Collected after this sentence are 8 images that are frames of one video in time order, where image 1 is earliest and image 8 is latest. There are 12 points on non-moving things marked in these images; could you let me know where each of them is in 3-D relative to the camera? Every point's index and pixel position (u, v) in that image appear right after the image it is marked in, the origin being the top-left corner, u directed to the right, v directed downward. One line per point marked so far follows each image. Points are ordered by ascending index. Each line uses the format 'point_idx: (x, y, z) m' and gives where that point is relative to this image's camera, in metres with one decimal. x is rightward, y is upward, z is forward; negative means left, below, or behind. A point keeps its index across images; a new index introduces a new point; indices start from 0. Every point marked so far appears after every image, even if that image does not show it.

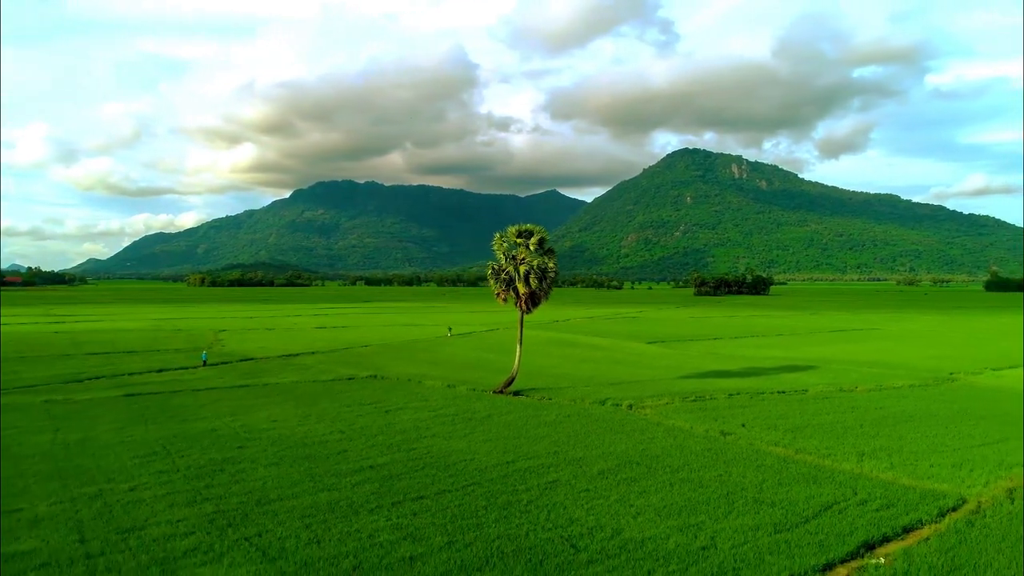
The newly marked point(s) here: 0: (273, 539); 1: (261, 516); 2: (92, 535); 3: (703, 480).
0: (-4.6, -4.9, +15.2) m
1: (-5.3, -4.9, +16.8) m
2: (-8.3, -4.9, +15.5) m
3: (+5.0, -4.9, +19.8) m
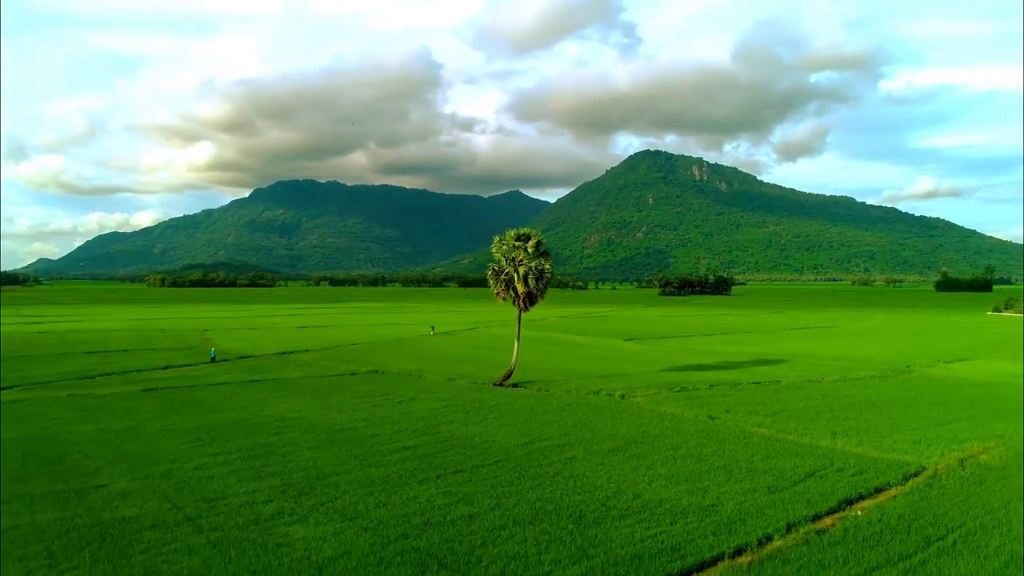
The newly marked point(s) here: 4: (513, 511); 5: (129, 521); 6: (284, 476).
0: (-3.7, -4.9, +17.6) m
1: (-4.5, -4.9, +19.1) m
2: (-7.4, -4.9, +17.7) m
3: (+5.7, -4.9, +22.6) m
4: (0.0, -4.9, +16.8) m
5: (-8.0, -5.0, +16.5) m
6: (-5.9, -4.9, +20.0) m
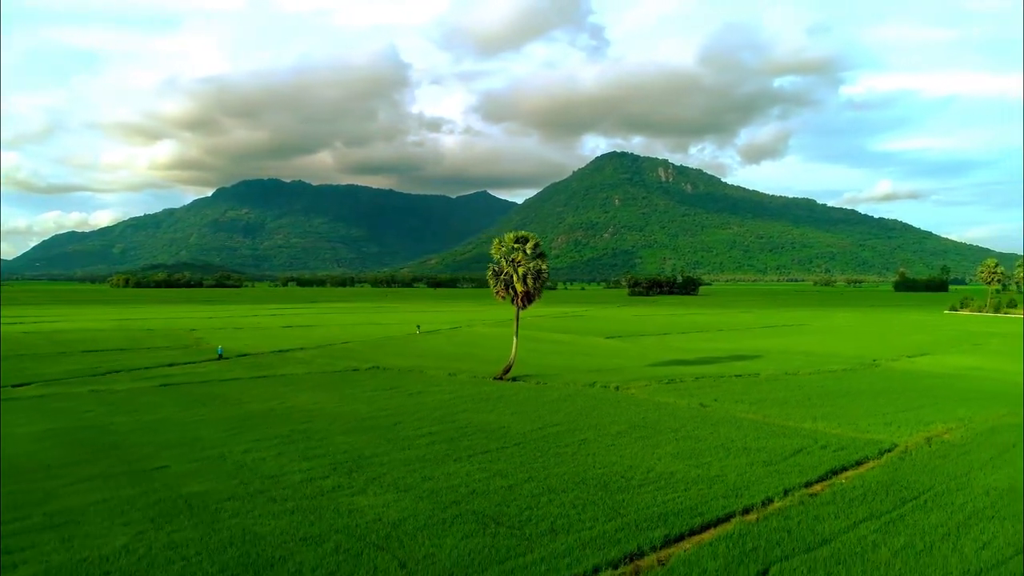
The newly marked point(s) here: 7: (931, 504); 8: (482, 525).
0: (-3.0, -4.9, +19.7) m
1: (-3.8, -4.9, +21.2) m
2: (-6.7, -4.9, +19.7) m
3: (+6.2, -4.8, +25.2) m
4: (+0.9, -4.8, +19.1) m
5: (-7.2, -4.9, +18.5) m
6: (-5.2, -4.8, +22.1) m
7: (+9.6, -4.9, +17.6) m
8: (-0.6, -4.9, +16.0) m
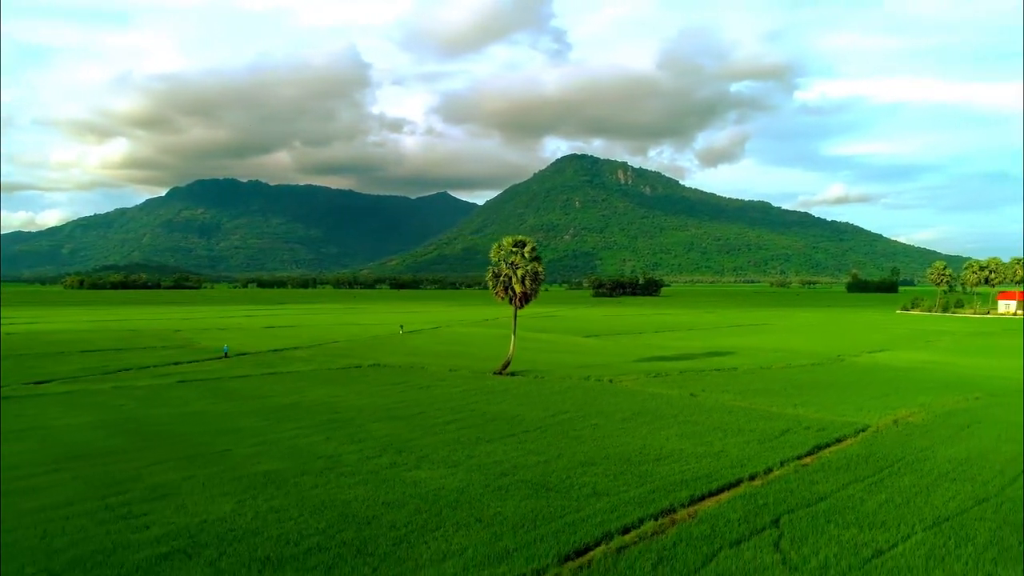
0: (-2.0, -4.9, +22.3) m
1: (-3.0, -4.9, +23.8) m
2: (-5.7, -4.9, +22.1) m
3: (+6.9, -4.9, +28.2) m
4: (+1.8, -4.9, +21.9) m
5: (-6.2, -4.9, +20.9) m
6: (-4.4, -4.9, +24.6) m
7: (+10.6, -4.9, +20.8) m
8: (+0.5, -4.9, +18.7) m
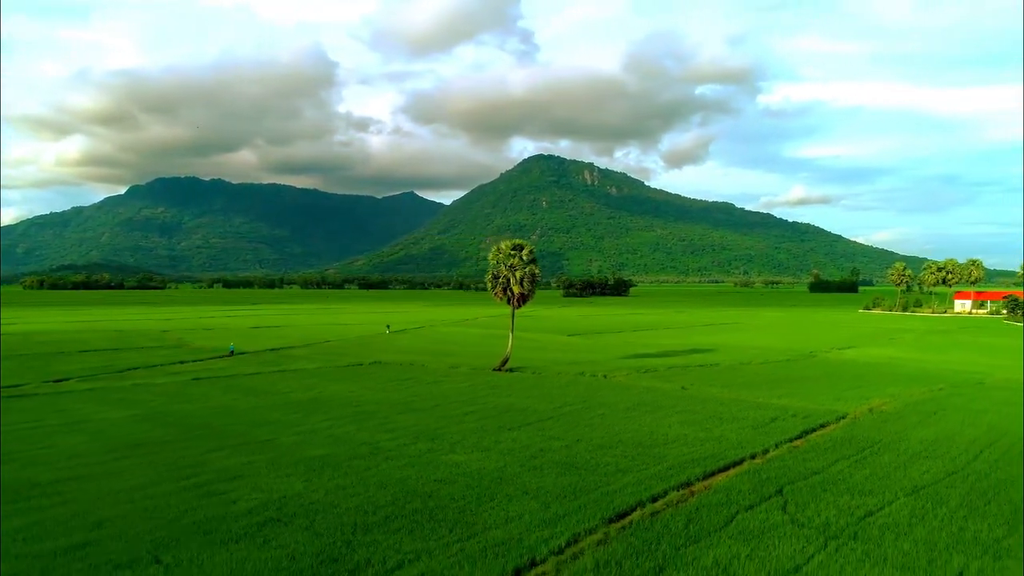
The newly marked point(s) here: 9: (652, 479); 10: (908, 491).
0: (-1.3, -5.0, +24.6) m
1: (-2.3, -5.0, +26.0) m
2: (-5.0, -5.0, +24.3) m
3: (+7.4, -4.9, +30.9) m
4: (+2.6, -4.9, +24.4) m
5: (-5.4, -5.0, +23.0) m
6: (-3.7, -4.9, +26.8) m
7: (+11.4, -5.0, +23.7) m
8: (+1.4, -4.9, +21.1) m
9: (+3.6, -4.9, +19.8) m
10: (+9.8, -5.0, +19.0) m
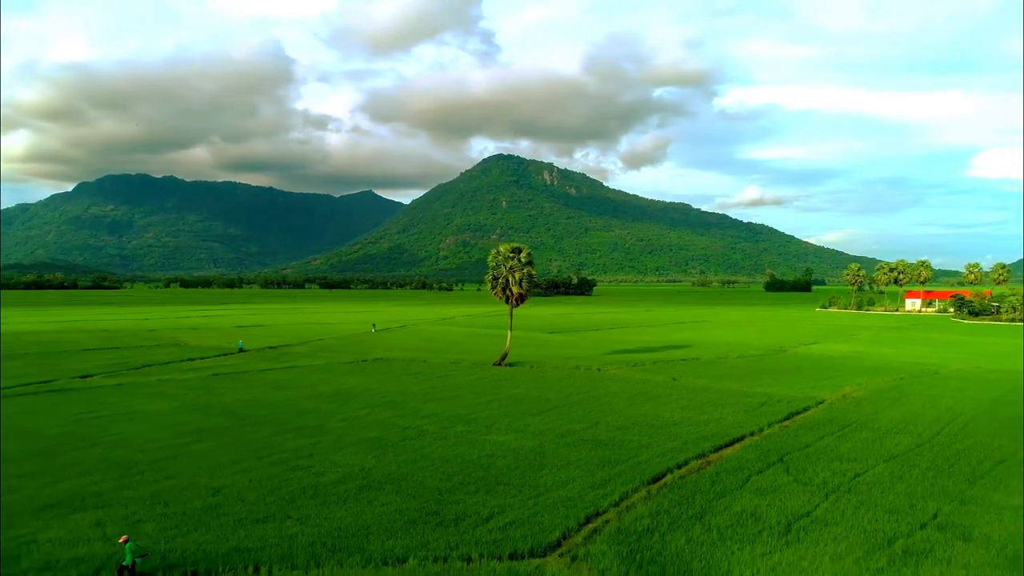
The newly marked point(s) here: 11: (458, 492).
0: (-0.3, -5.0, +27.7) m
1: (-1.4, -5.0, +29.1) m
2: (-4.0, -5.0, +27.2) m
3: (+8.0, -4.9, +34.5) m
4: (+3.6, -4.9, +27.8) m
5: (-4.3, -5.0, +25.9) m
6: (-2.8, -5.0, +29.8) m
7: (+12.4, -5.0, +27.5) m
8: (+2.6, -5.0, +24.4) m
9: (+4.8, -5.0, +23.2) m
10: (+11.0, -5.0, +22.7) m
11: (-1.3, -5.0, +18.9) m
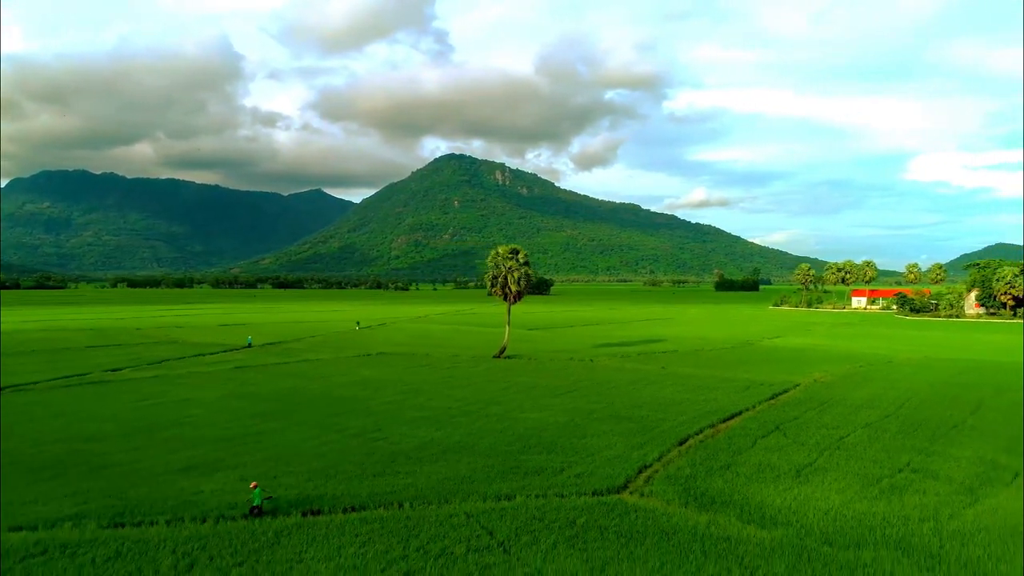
0: (+0.8, -4.9, +31.7) m
1: (-0.3, -4.9, +33.0) m
2: (-2.8, -4.9, +30.9) m
3: (+8.7, -4.8, +39.0) m
4: (+4.7, -4.8, +32.0) m
5: (-3.1, -4.9, +29.6) m
6: (-1.8, -4.9, +33.6) m
7: (+13.5, -4.9, +32.3) m
8: (+3.9, -4.9, +28.6) m
9: (+6.3, -4.9, +27.5) m
10: (+12.5, -4.9, +27.4) m
11: (+0.4, -4.9, +22.8) m
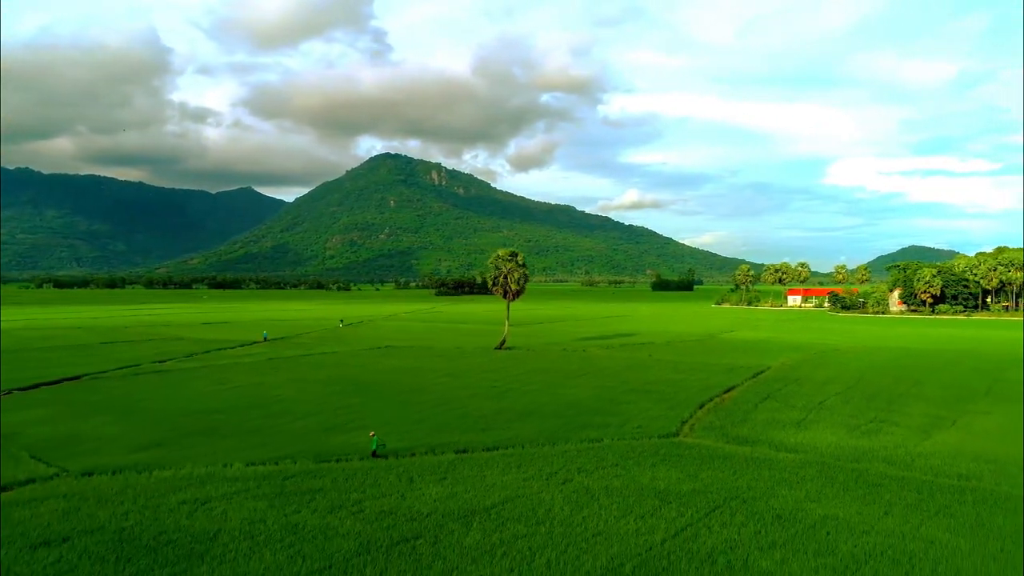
0: (+2.5, -4.8, +37.9) m
1: (+1.2, -4.8, +39.1) m
2: (-1.1, -4.8, +36.8) m
3: (+9.6, -4.7, +45.8) m
4: (+6.3, -4.7, +38.5) m
5: (-1.3, -4.8, +35.5) m
6: (-0.4, -4.8, +39.5) m
7: (+15.0, -4.8, +39.6) m
8: (+5.8, -4.8, +35.0) m
9: (+8.2, -4.8, +34.2) m
10: (+14.4, -4.8, +34.6) m
11: (+2.7, -4.8, +29.0) m
